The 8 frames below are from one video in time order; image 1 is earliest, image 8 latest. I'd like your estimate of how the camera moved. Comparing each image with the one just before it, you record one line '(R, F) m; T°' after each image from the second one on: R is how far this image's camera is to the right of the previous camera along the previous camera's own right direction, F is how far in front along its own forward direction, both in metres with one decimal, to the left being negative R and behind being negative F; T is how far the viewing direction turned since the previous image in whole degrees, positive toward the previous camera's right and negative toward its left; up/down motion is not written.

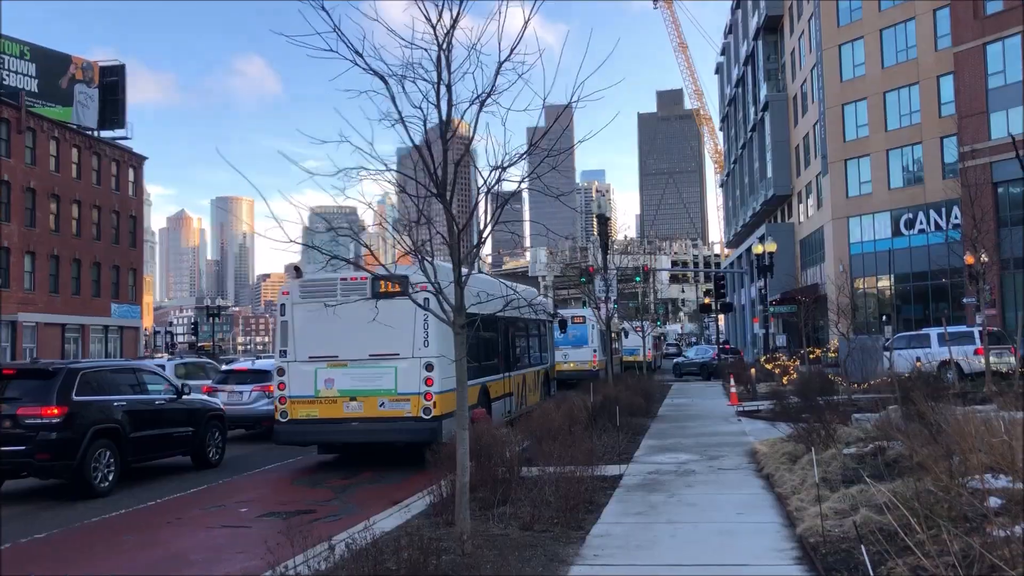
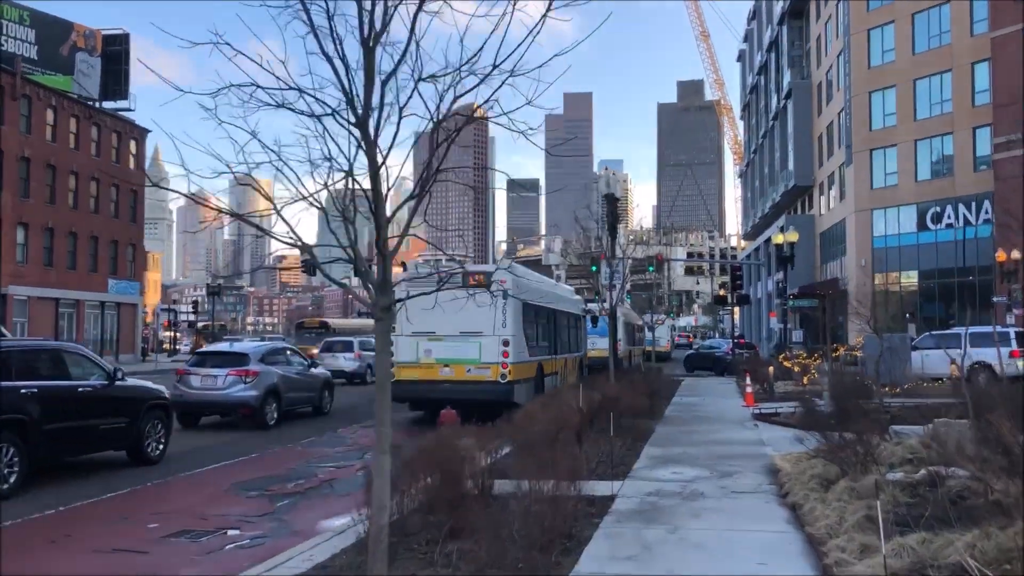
(+0.3, +1.7) m; -1°
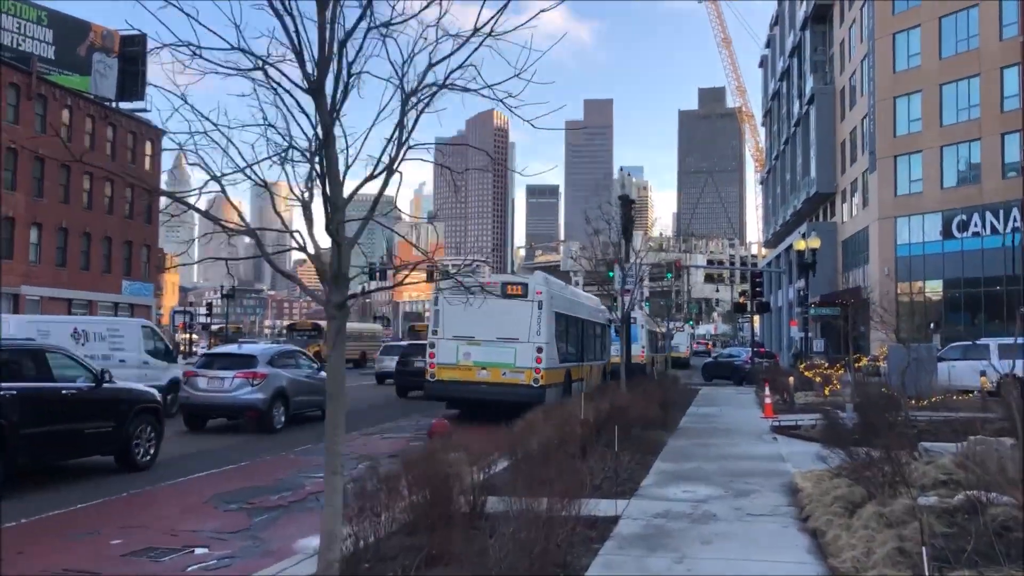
(+0.2, +0.7) m; -1°
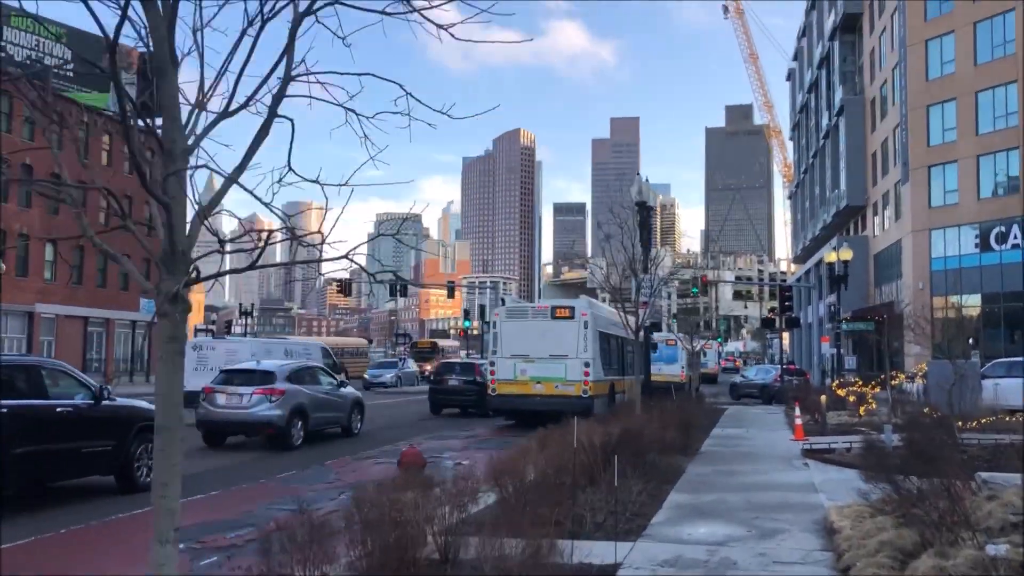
(+0.3, +1.2) m; -2°
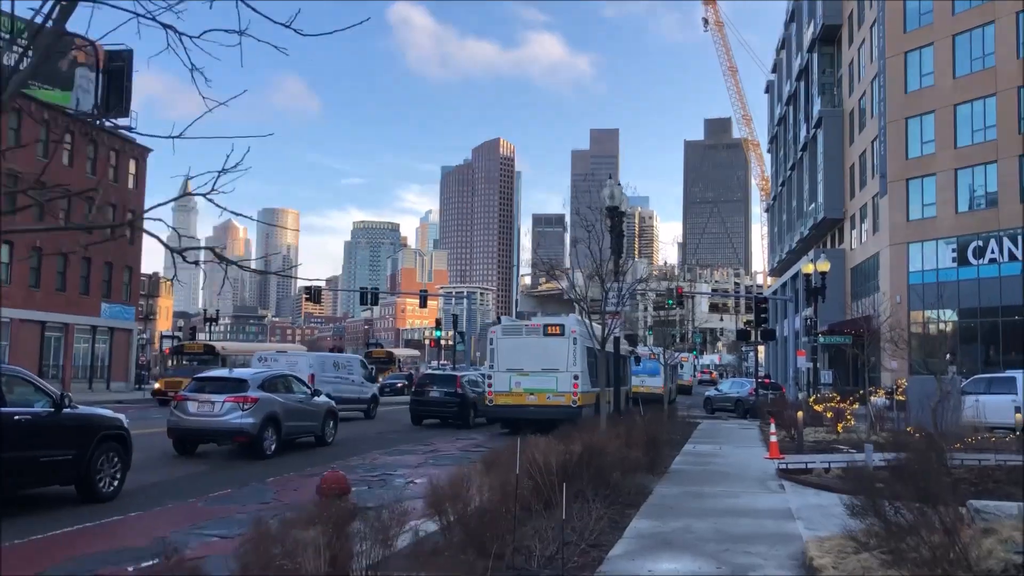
(+0.2, +0.9) m; +1°
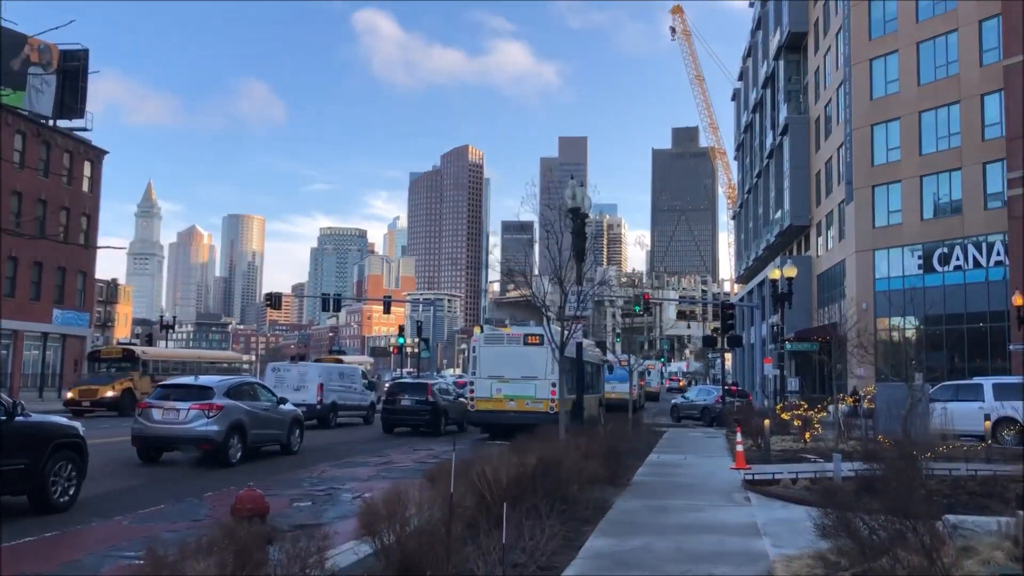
(+0.2, +0.6) m; +2°
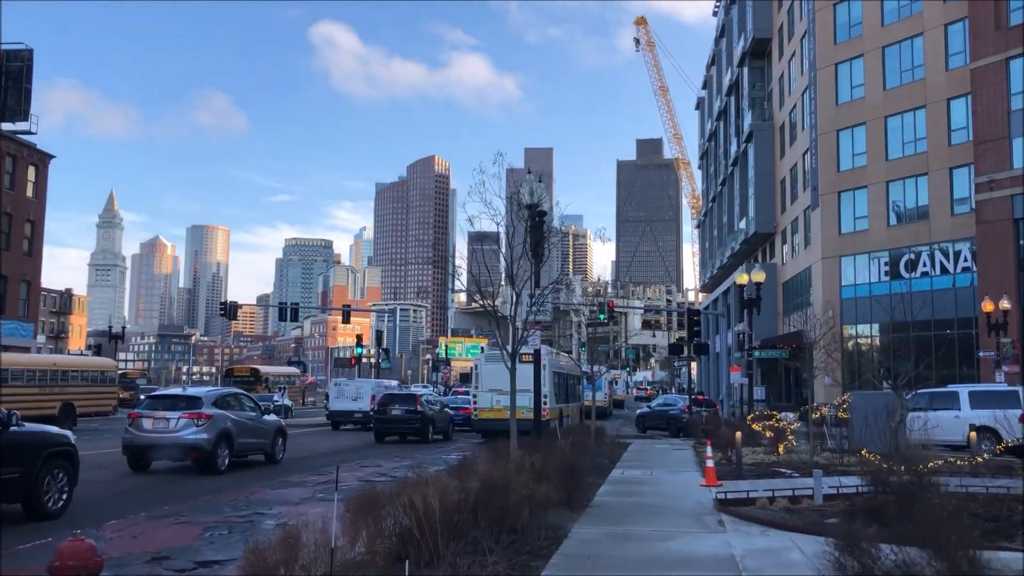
(+0.2, +1.2) m; +2°
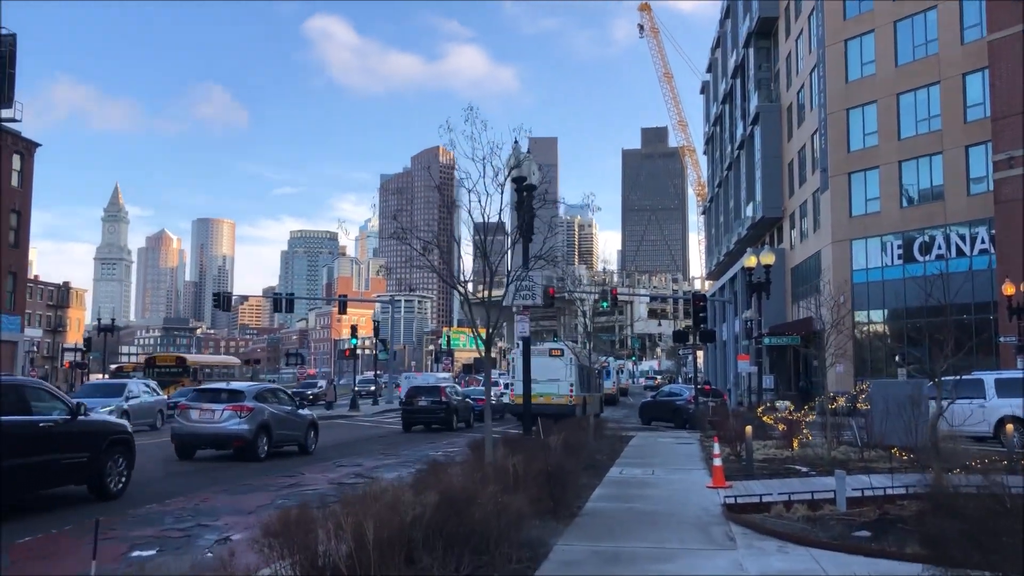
(+0.3, +1.4) m; 0°
